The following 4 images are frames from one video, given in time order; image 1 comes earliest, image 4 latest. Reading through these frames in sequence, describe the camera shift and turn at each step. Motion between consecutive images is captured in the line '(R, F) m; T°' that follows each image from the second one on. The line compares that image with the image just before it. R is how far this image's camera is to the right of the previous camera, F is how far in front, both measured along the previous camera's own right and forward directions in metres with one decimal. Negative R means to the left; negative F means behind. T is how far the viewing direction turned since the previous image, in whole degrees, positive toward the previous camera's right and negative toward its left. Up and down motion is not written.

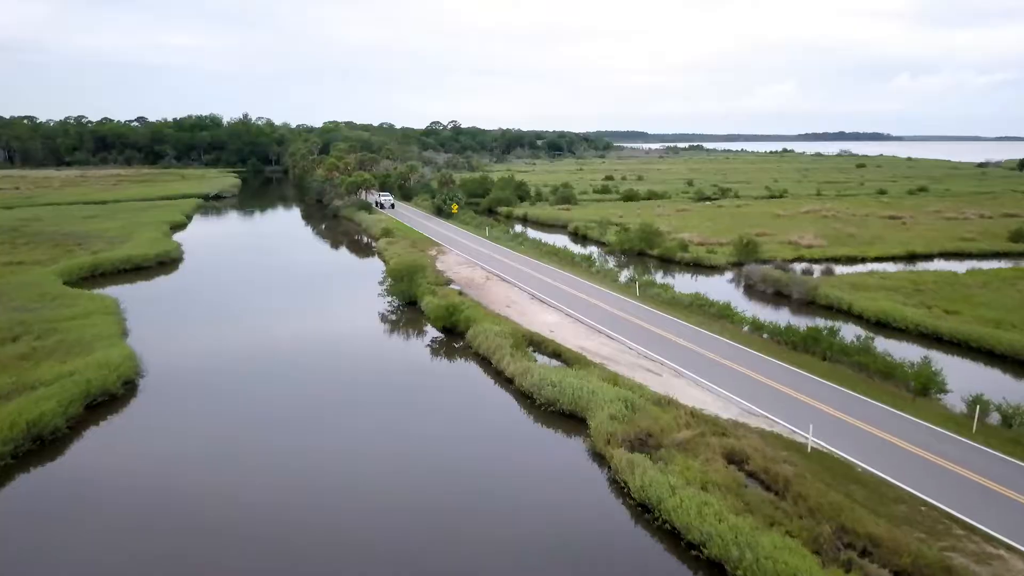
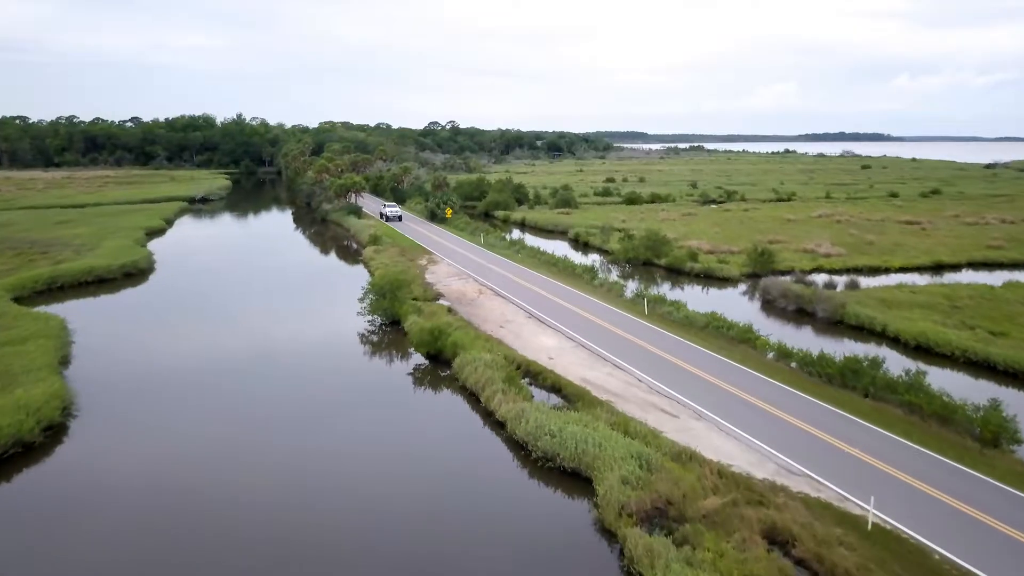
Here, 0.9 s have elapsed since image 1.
(+0.1, +3.9) m; 0°
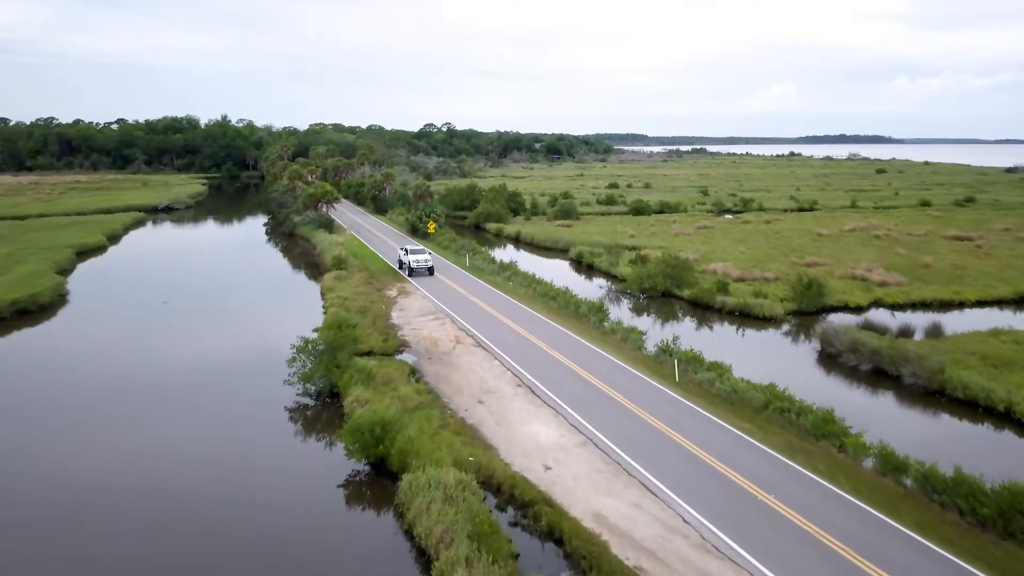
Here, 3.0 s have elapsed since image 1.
(+0.3, +9.2) m; 0°
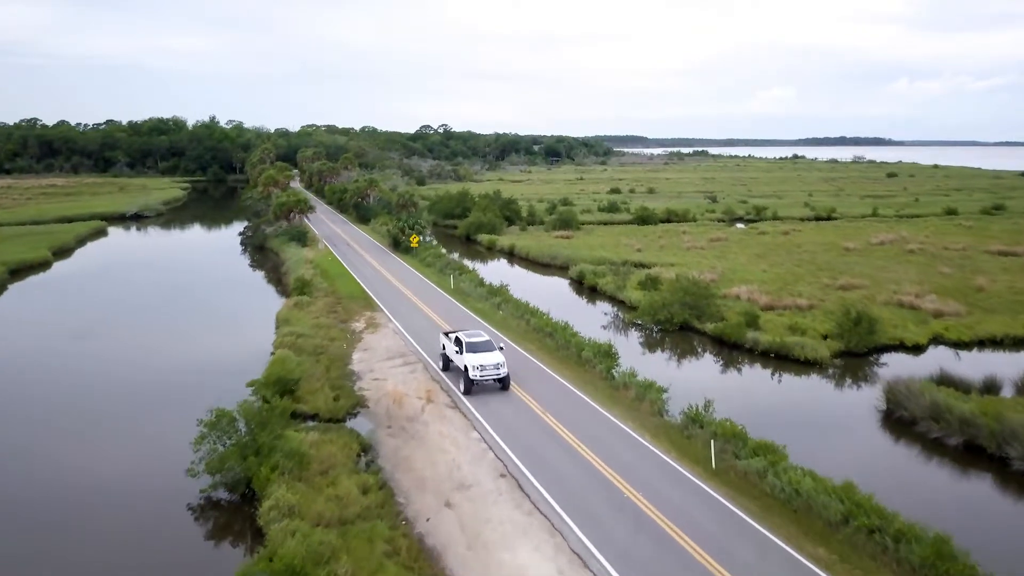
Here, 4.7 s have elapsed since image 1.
(+0.3, +6.6) m; 0°
